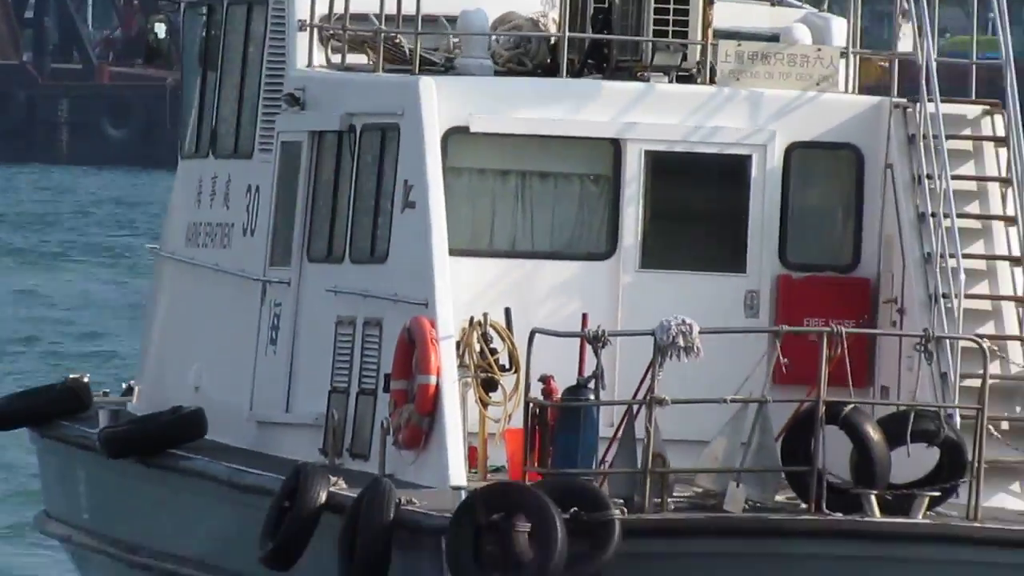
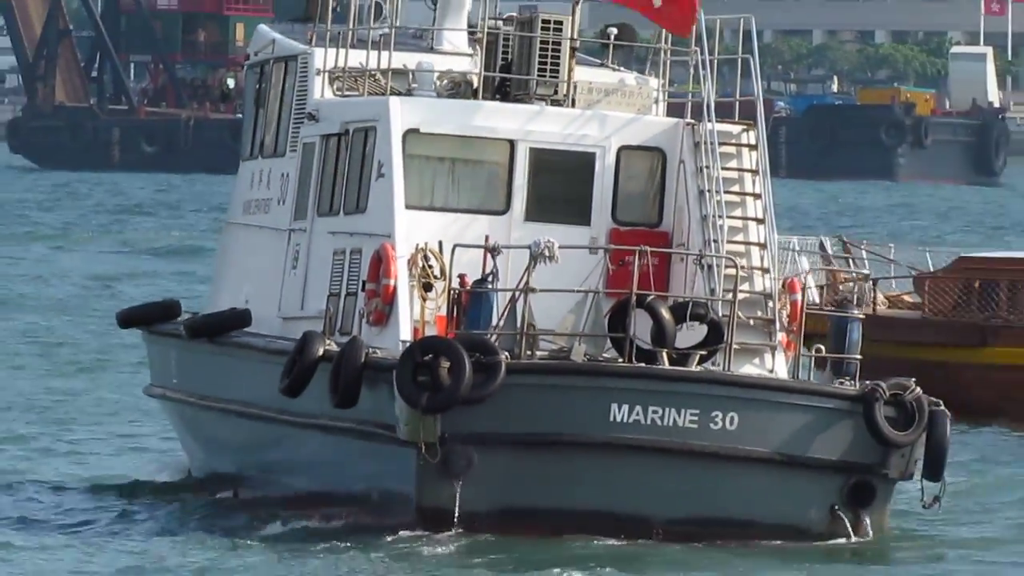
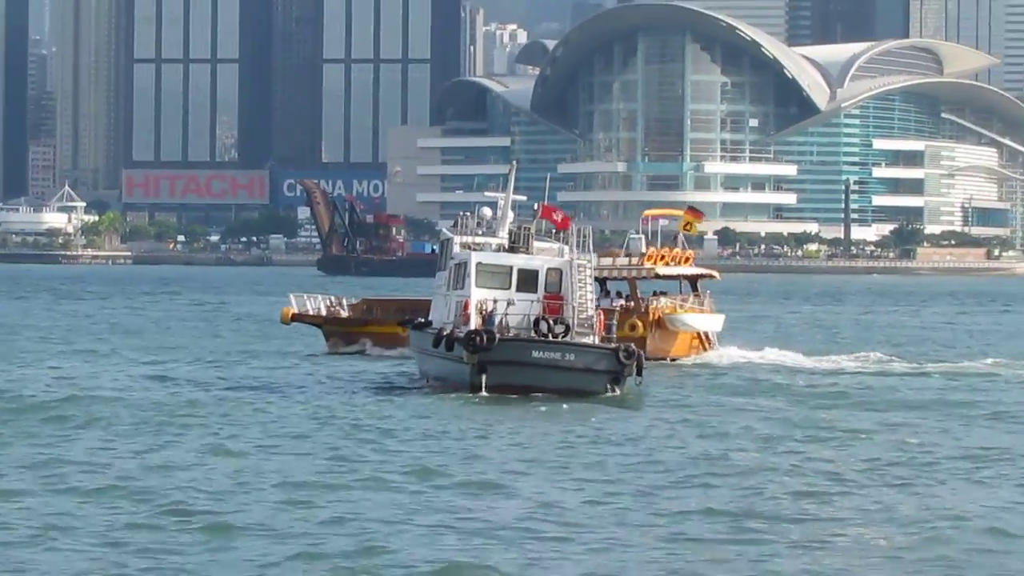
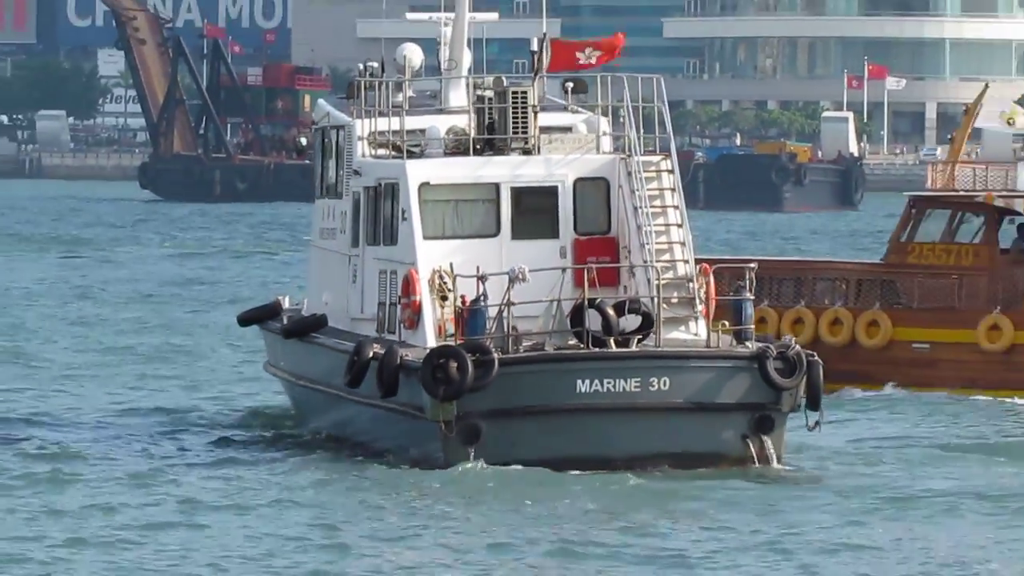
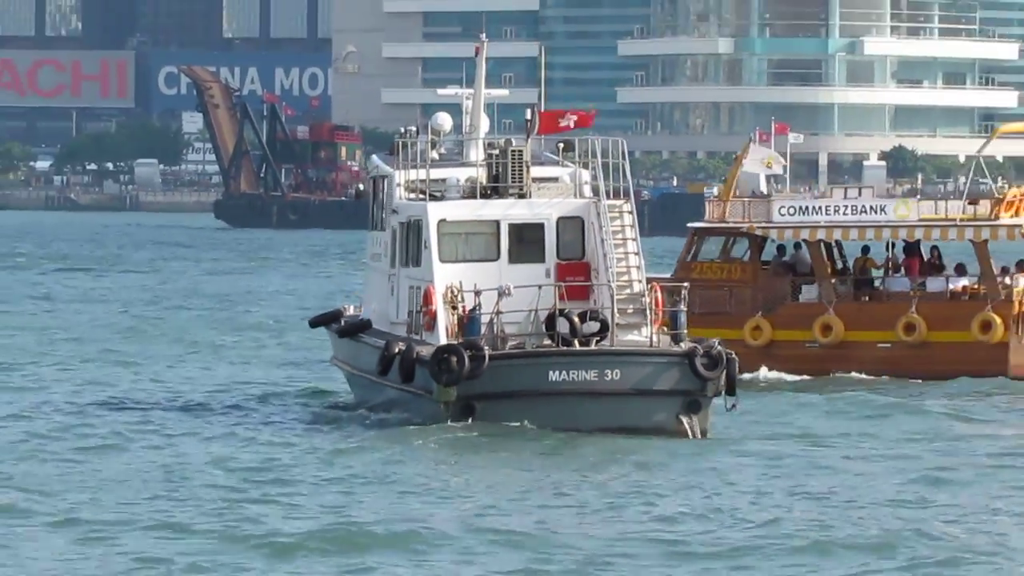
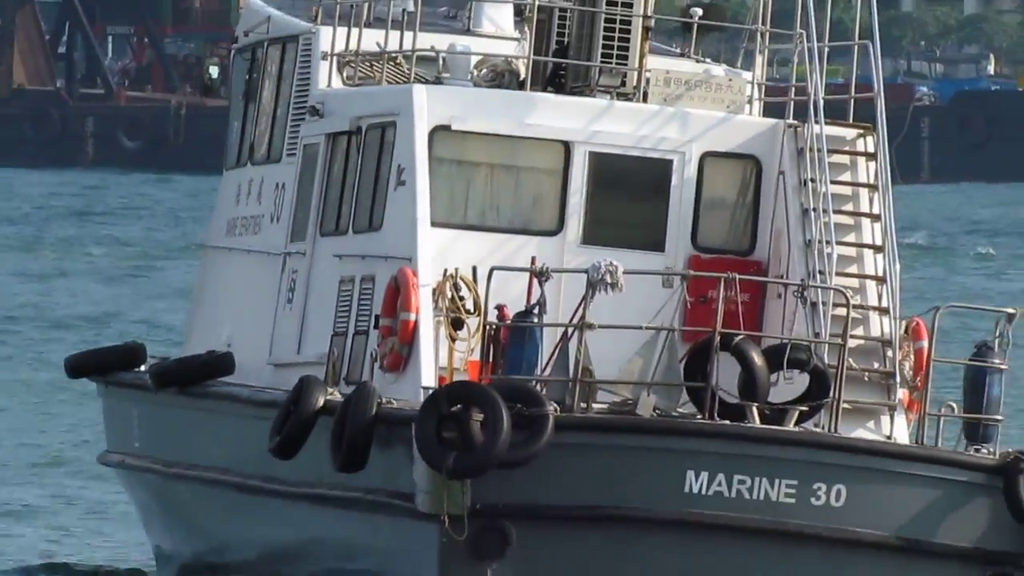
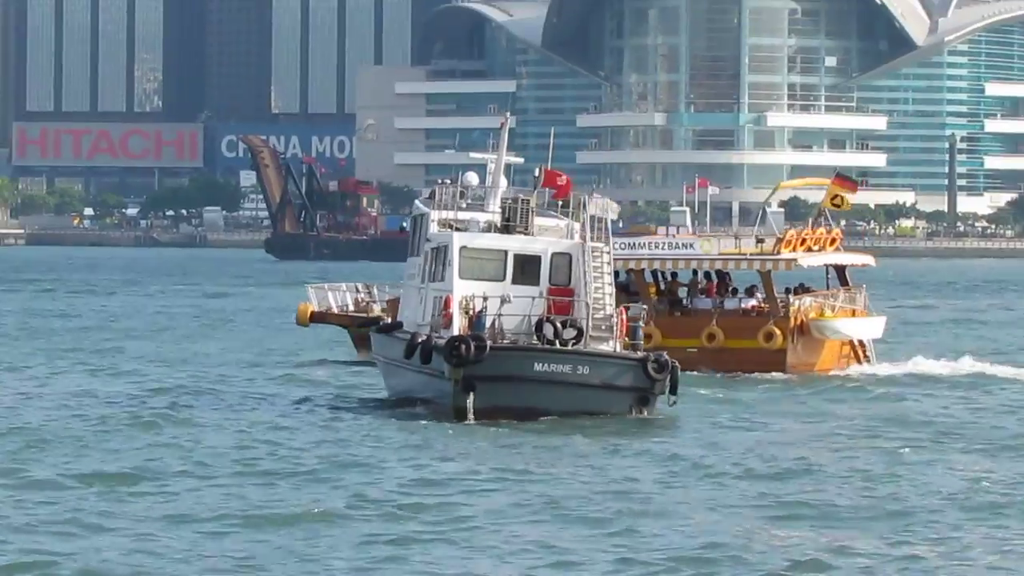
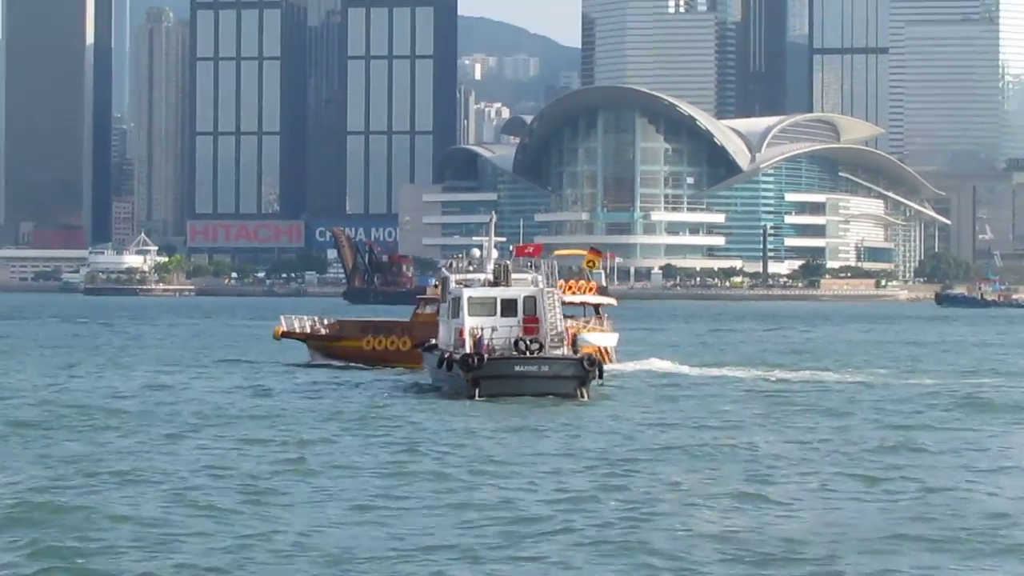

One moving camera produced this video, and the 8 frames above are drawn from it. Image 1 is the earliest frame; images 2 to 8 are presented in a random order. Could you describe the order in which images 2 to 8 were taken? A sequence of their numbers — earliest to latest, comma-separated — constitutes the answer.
6, 2, 4, 5, 7, 3, 8
